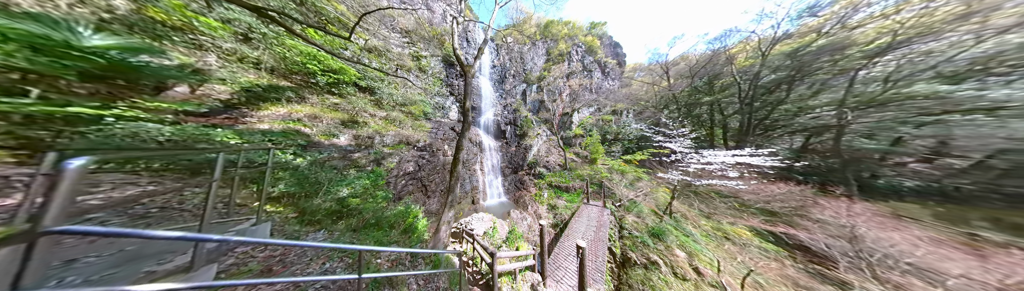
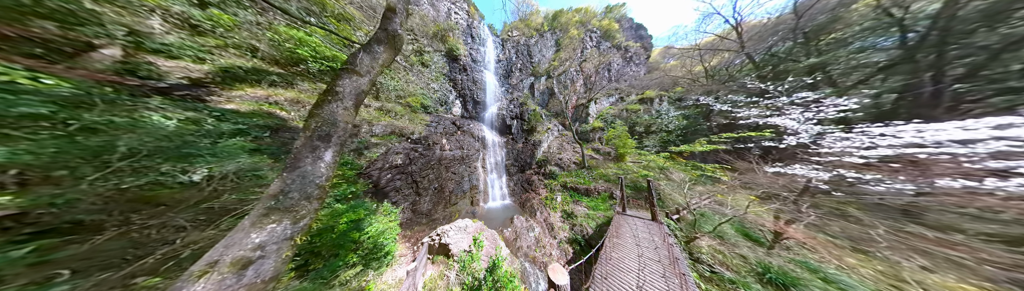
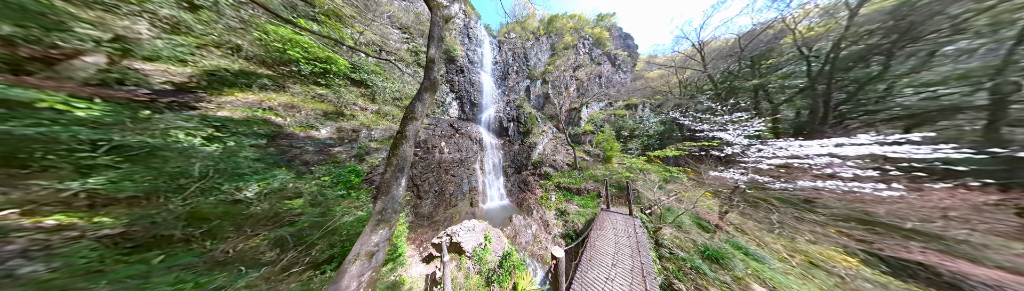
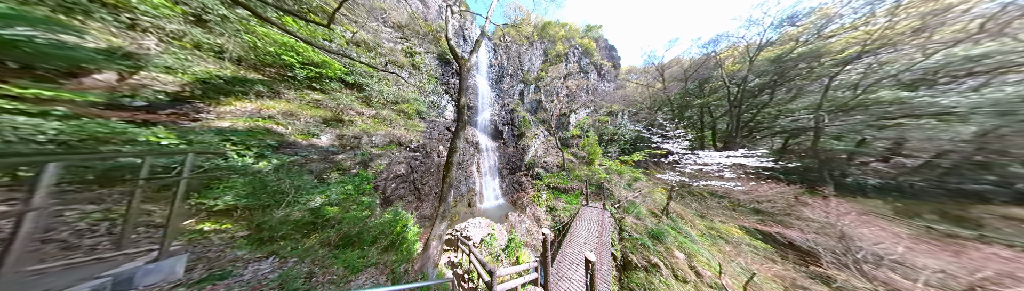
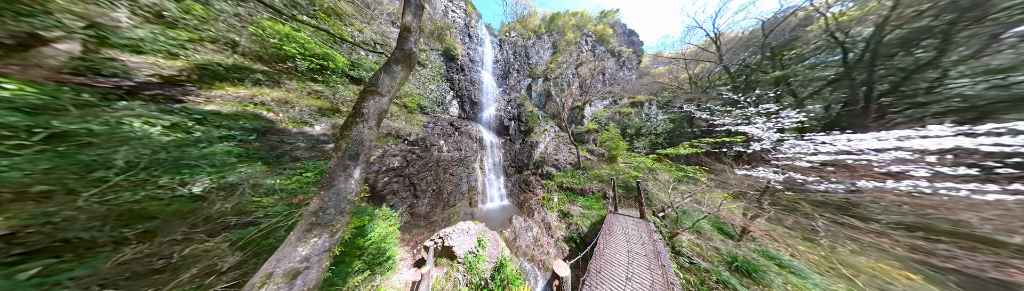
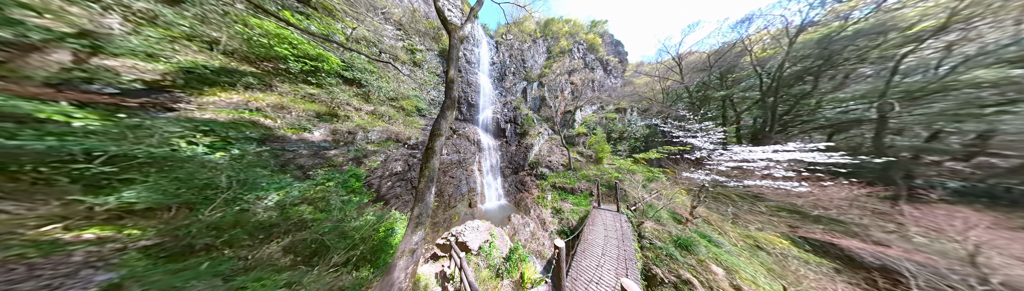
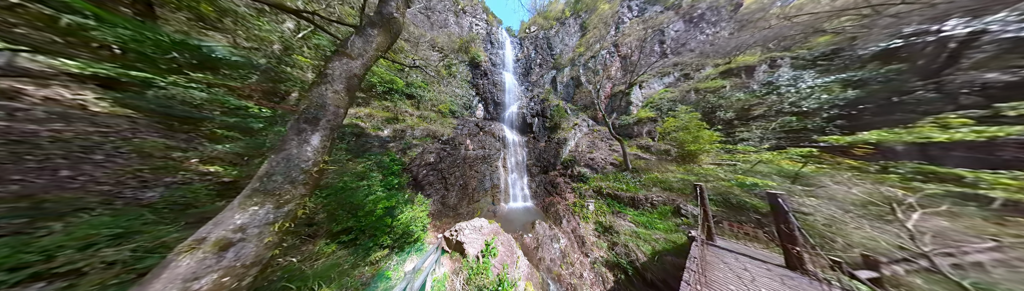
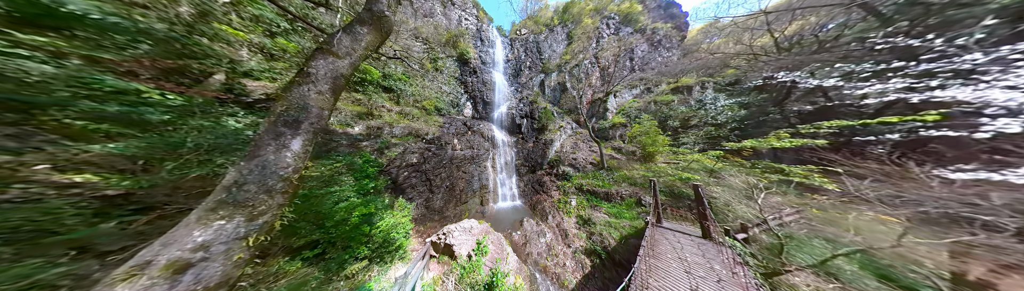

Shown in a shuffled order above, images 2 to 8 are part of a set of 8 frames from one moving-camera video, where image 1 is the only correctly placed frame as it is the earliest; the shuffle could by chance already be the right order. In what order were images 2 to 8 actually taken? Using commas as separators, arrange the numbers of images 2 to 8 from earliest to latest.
4, 6, 3, 5, 2, 8, 7
